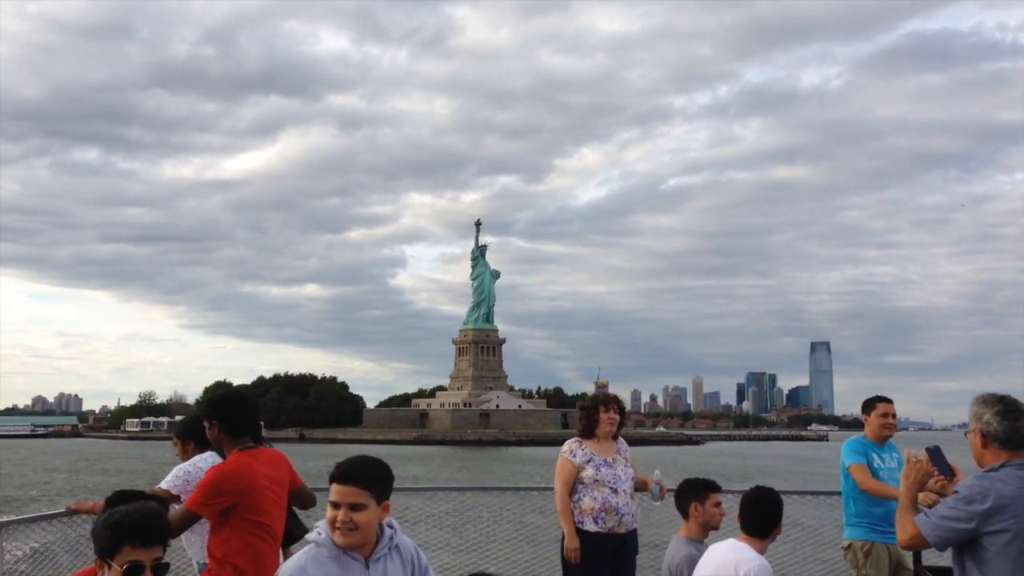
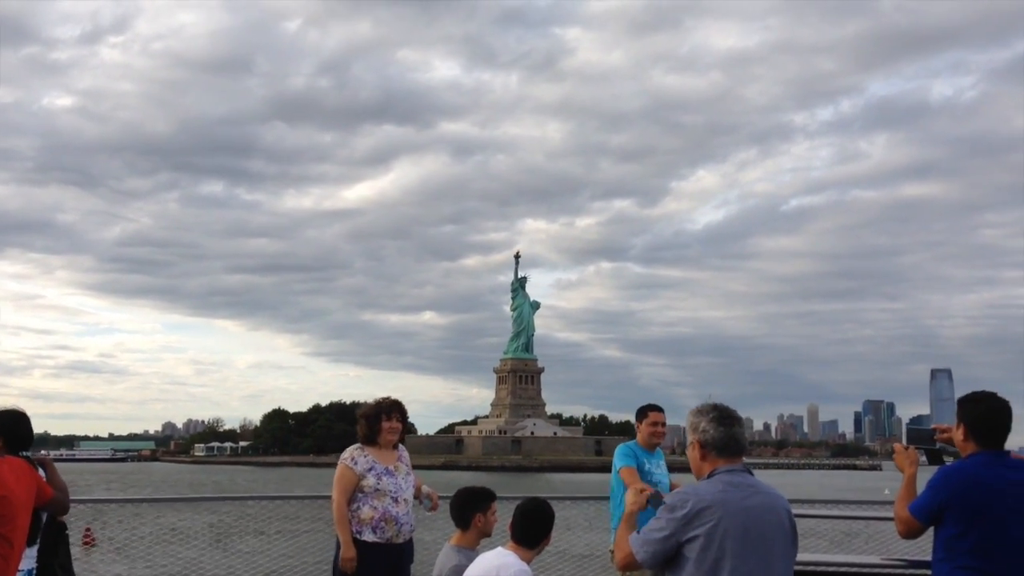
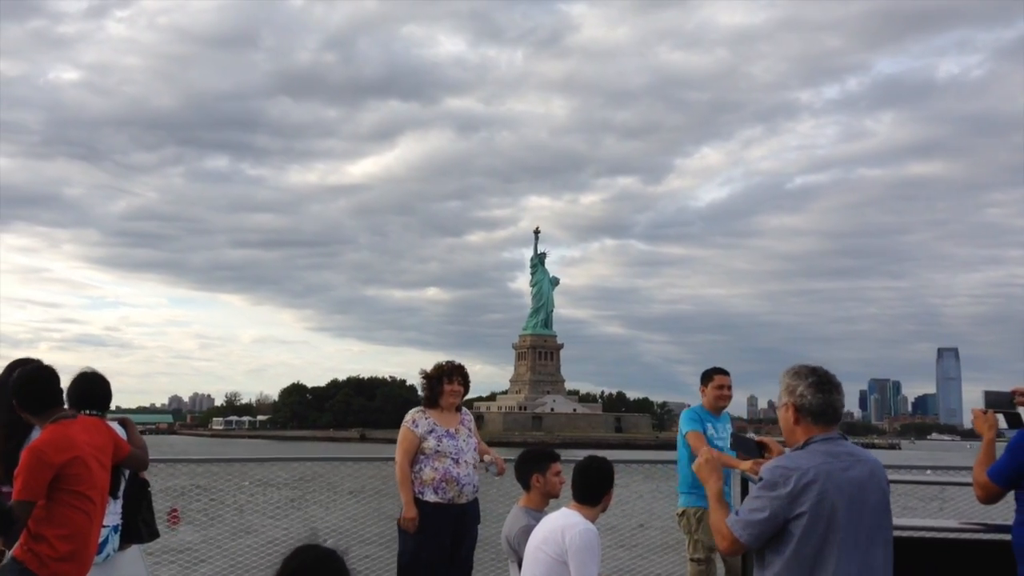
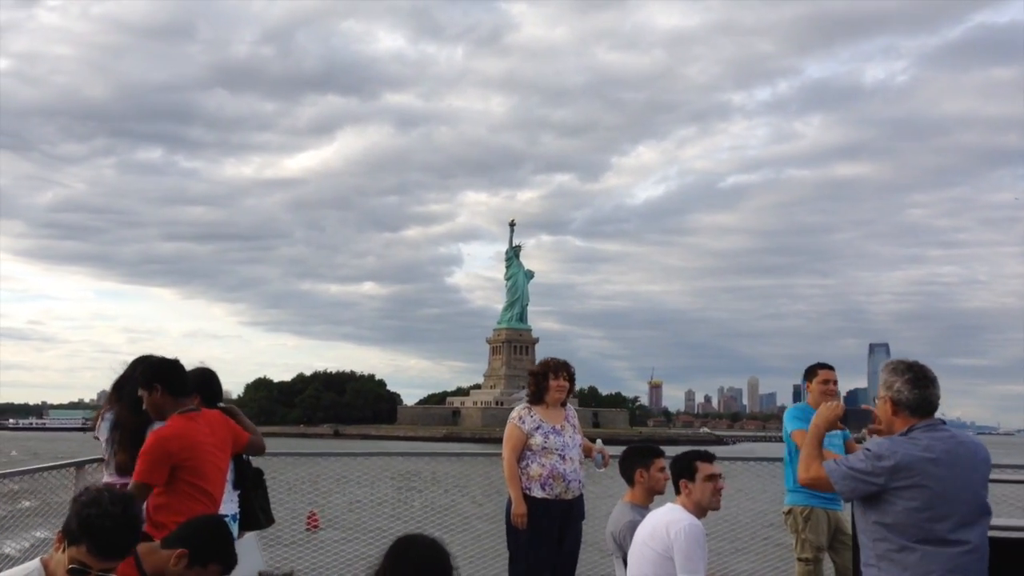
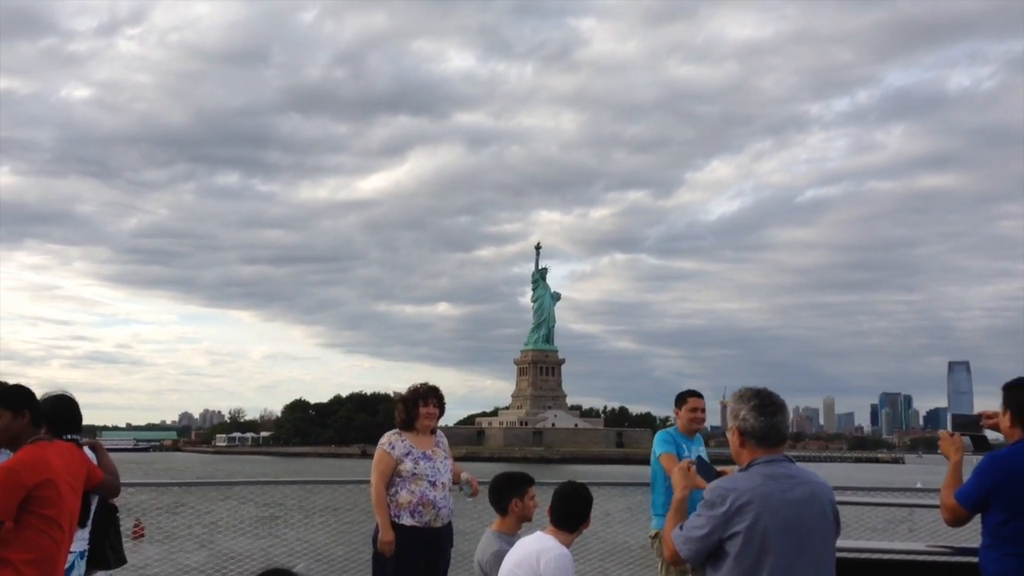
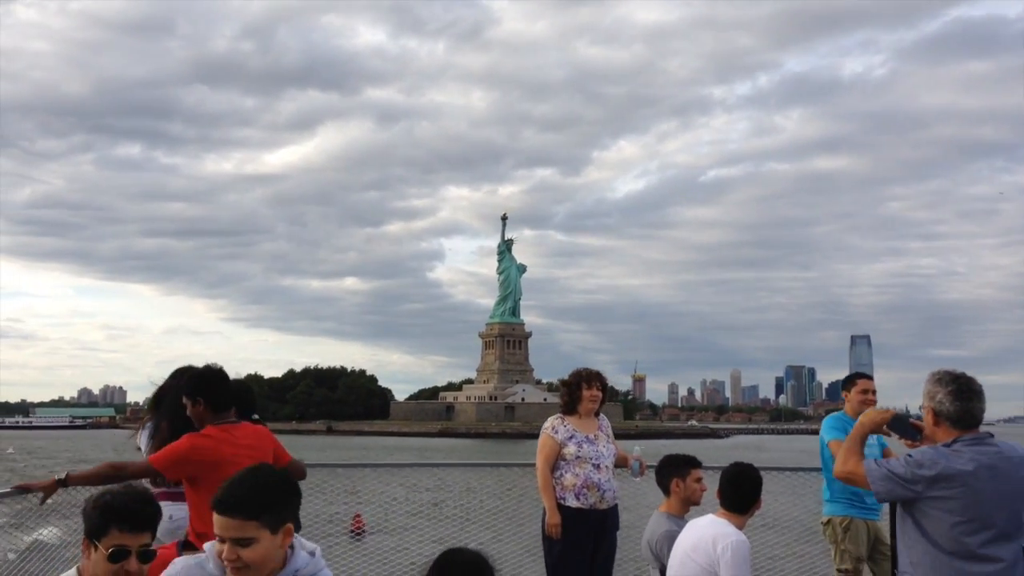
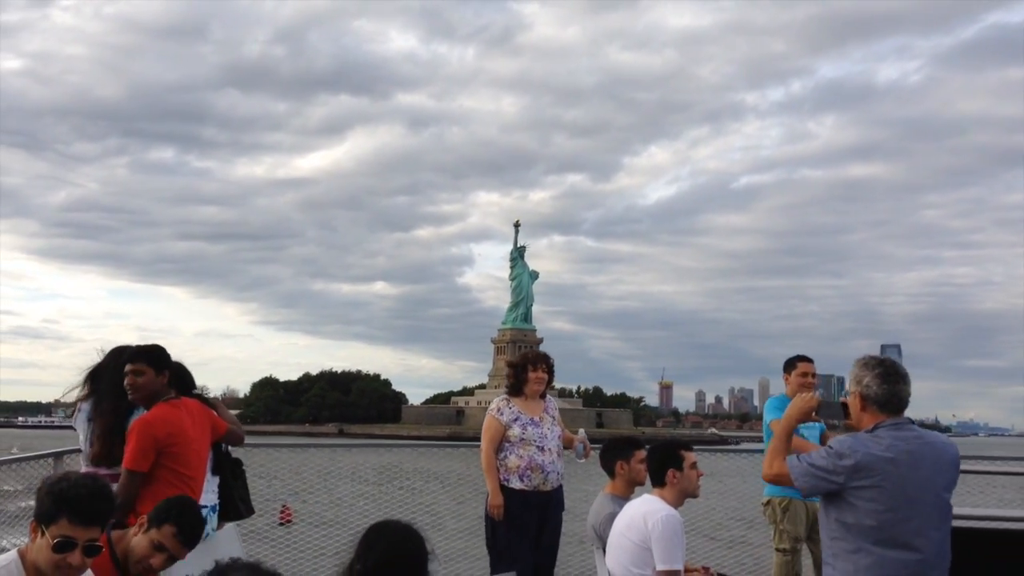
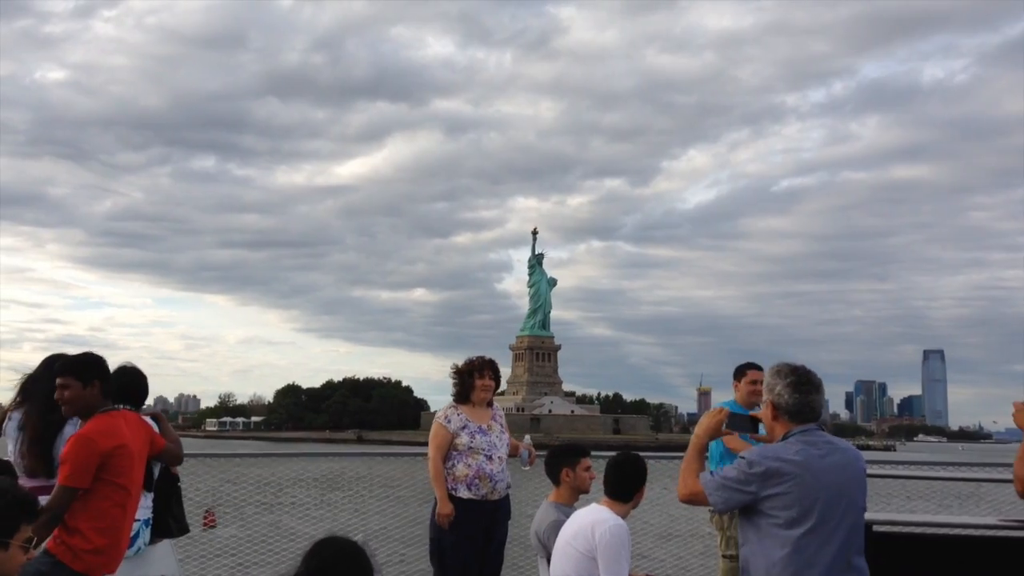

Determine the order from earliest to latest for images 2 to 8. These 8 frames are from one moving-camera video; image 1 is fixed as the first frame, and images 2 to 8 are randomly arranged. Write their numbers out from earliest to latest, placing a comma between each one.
6, 4, 7, 8, 3, 5, 2
